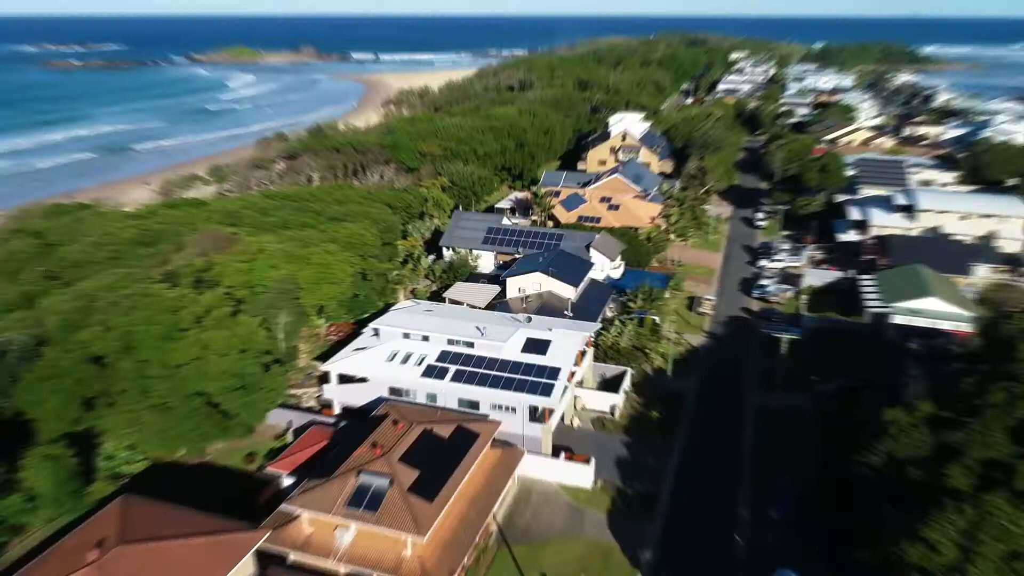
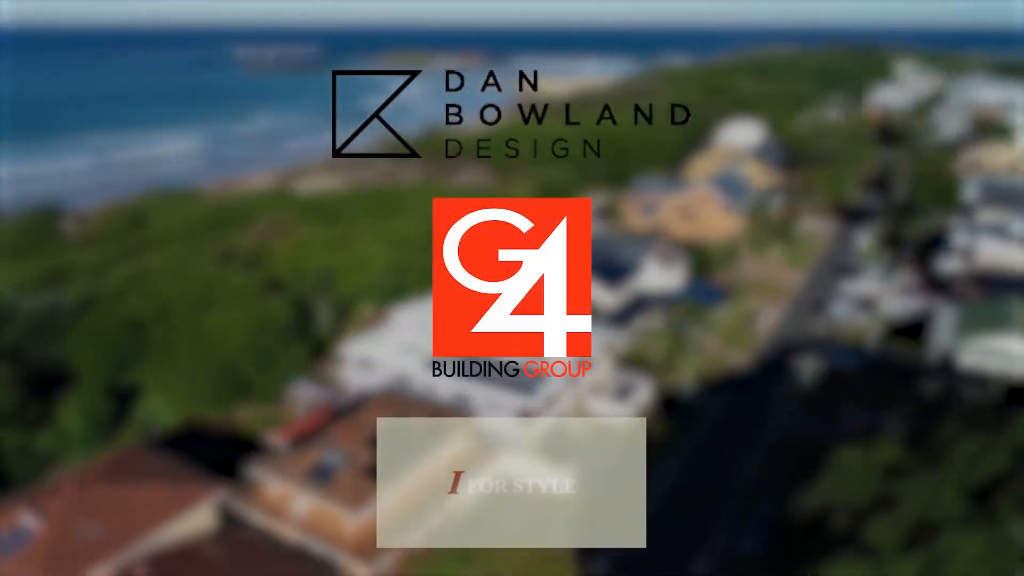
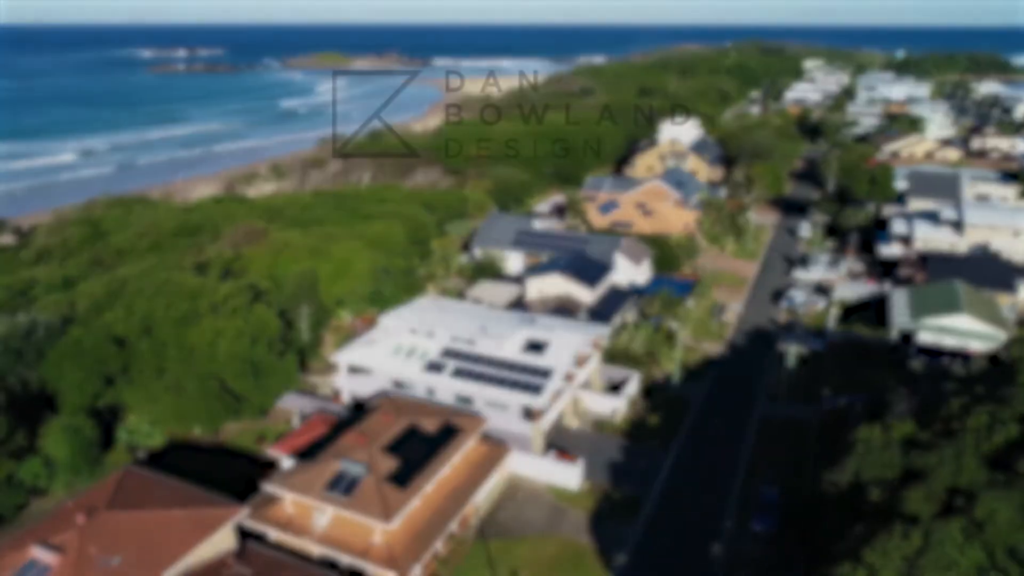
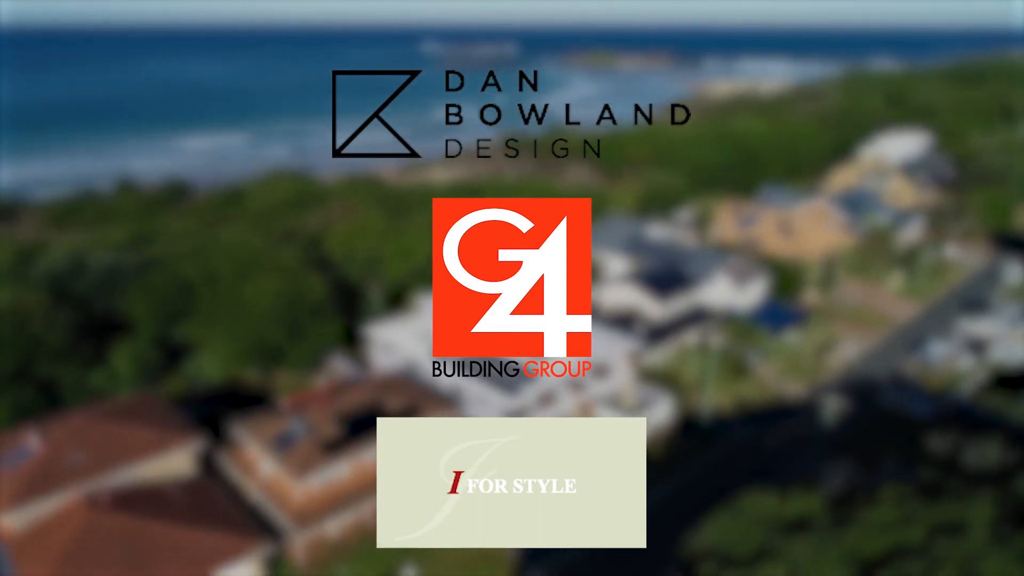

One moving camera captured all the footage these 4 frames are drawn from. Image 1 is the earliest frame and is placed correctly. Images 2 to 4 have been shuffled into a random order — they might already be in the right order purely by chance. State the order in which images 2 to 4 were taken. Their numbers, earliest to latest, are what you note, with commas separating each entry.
3, 2, 4
